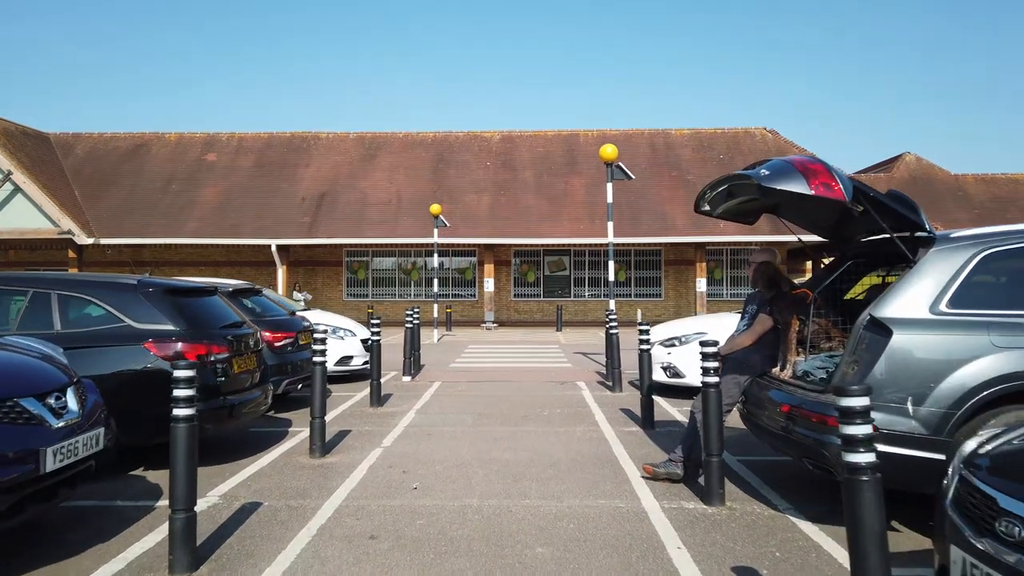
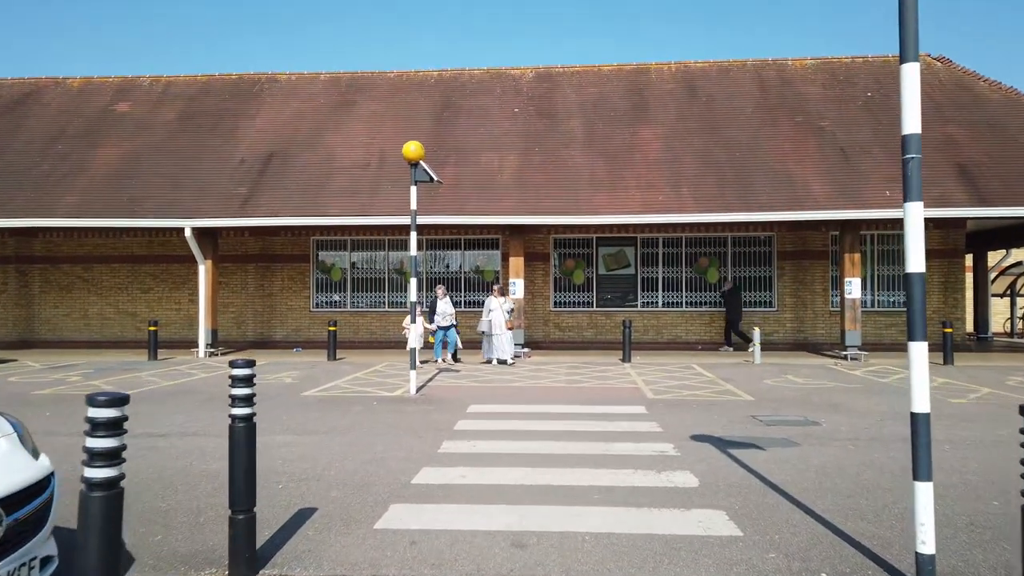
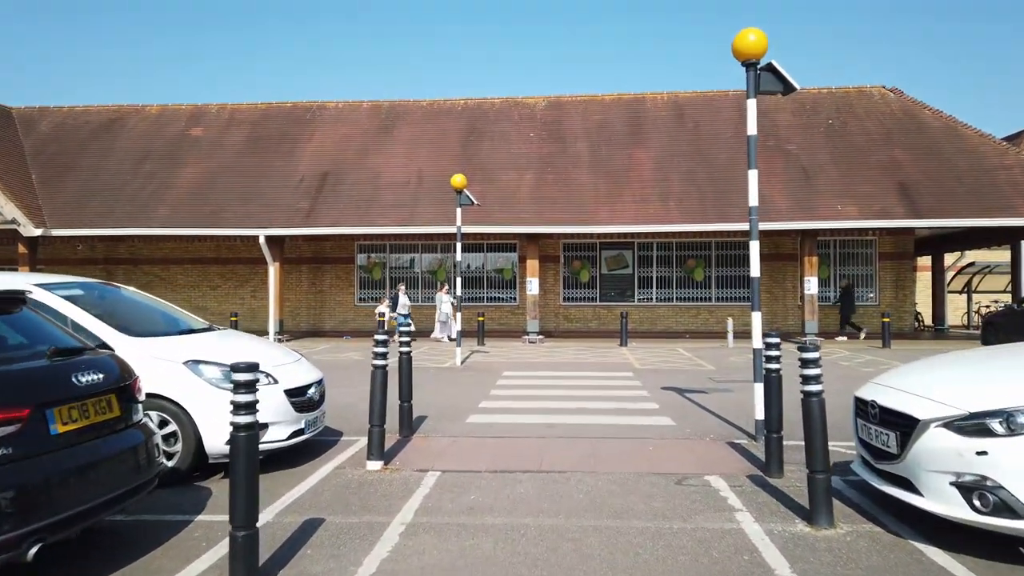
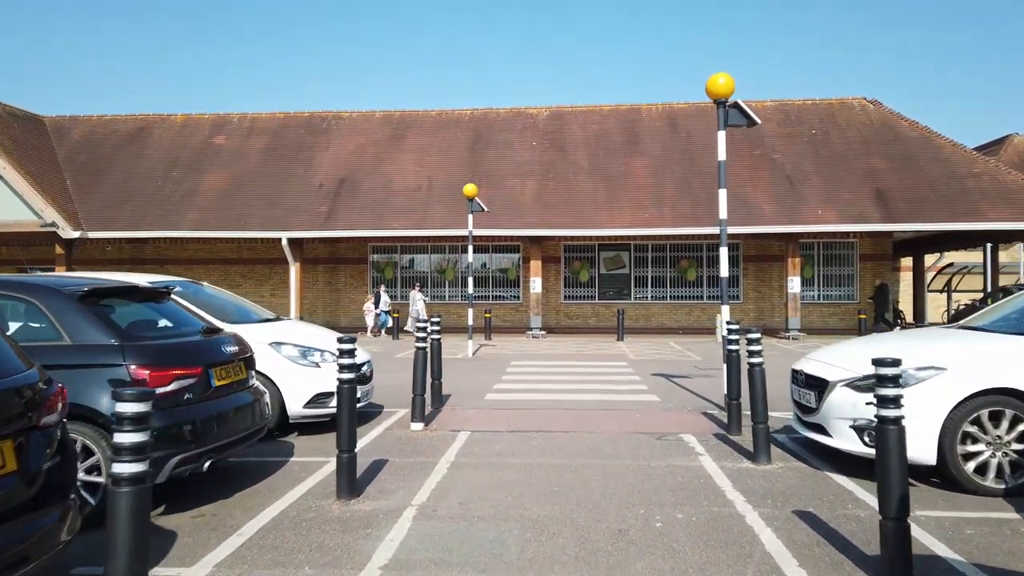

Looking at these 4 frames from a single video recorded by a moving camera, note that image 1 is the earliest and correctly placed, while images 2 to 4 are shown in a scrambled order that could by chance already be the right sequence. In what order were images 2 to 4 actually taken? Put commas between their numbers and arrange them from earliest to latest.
4, 3, 2
